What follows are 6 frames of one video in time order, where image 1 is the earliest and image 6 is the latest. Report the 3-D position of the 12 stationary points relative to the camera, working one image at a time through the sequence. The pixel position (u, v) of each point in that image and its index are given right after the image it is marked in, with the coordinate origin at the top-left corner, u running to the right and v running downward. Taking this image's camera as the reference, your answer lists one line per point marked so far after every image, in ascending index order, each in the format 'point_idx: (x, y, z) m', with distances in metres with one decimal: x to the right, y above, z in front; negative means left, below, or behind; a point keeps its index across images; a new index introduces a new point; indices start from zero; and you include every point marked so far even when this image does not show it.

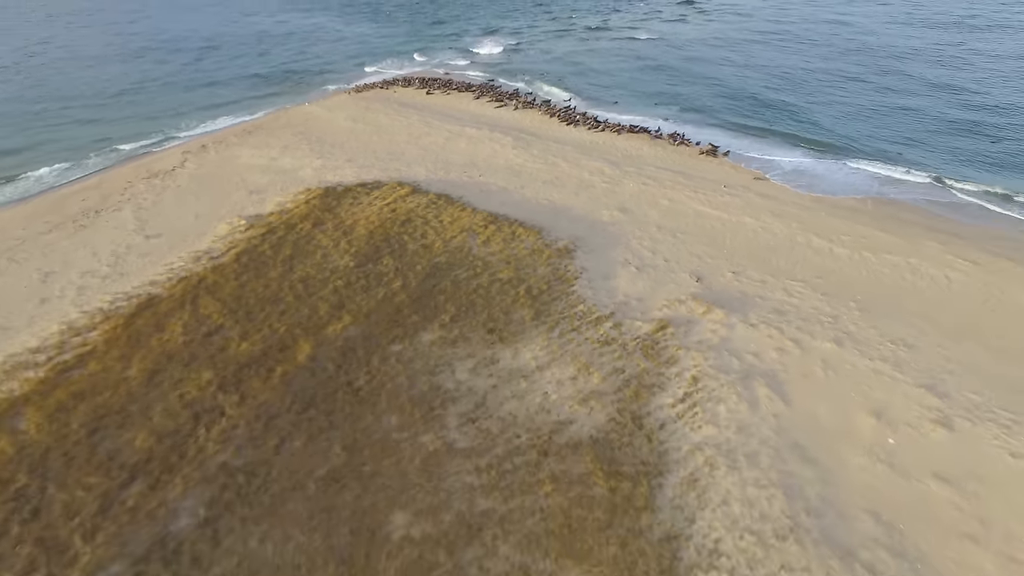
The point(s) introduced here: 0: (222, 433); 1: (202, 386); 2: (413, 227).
0: (-3.5, -1.7, +11.0) m
1: (-4.1, -1.3, +12.1) m
2: (-1.8, +1.2, +17.1) m
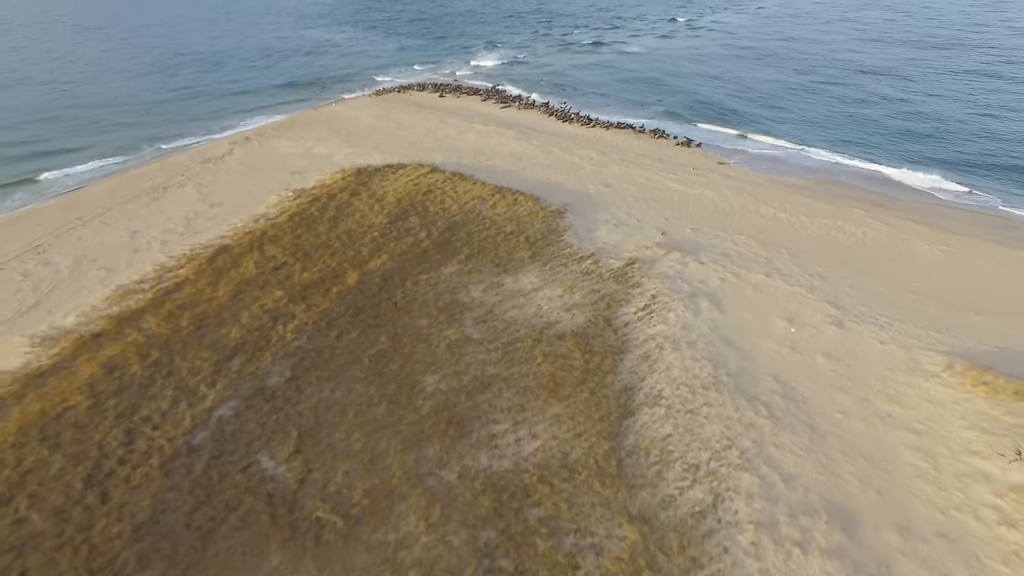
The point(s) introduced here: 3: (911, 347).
0: (-3.5, -0.6, +14.7) m
1: (-4.1, -0.2, +15.8) m
2: (-1.8, +2.1, +20.9) m
3: (+6.1, -0.9, +13.8) m
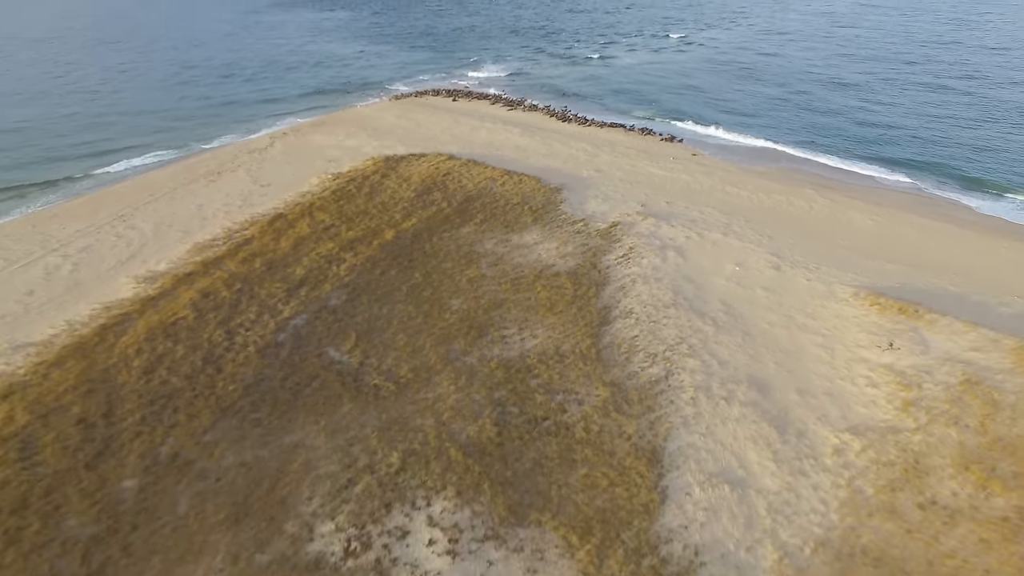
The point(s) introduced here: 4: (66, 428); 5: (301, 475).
0: (-3.4, +0.4, +18.6) m
1: (-3.9, +0.9, +19.7) m
2: (-1.6, +3.0, +24.8) m
3: (+6.2, +0.1, +17.6) m
4: (-6.3, -2.0, +13.0) m
5: (-2.8, -2.4, +12.0) m
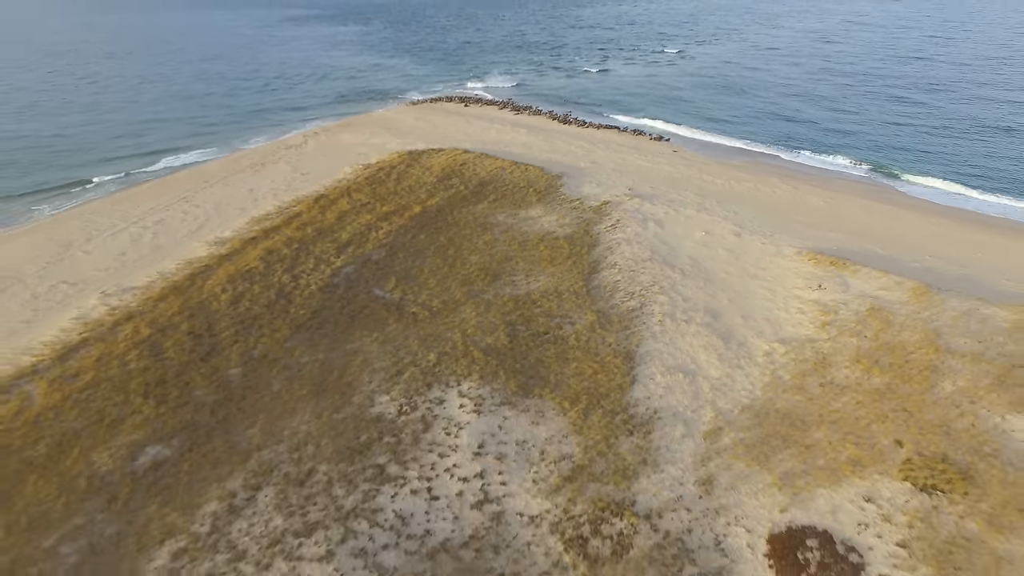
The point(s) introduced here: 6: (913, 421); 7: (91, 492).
0: (-3.2, +1.4, +22.6) m
1: (-3.7, +1.8, +23.7) m
2: (-1.4, +3.9, +28.8) m
3: (+6.4, +1.0, +21.6) m
4: (-6.1, -0.9, +16.9) m
5: (-2.6, -1.4, +15.9) m
6: (+6.0, -2.0, +13.5) m
7: (-5.7, -2.7, +12.3) m
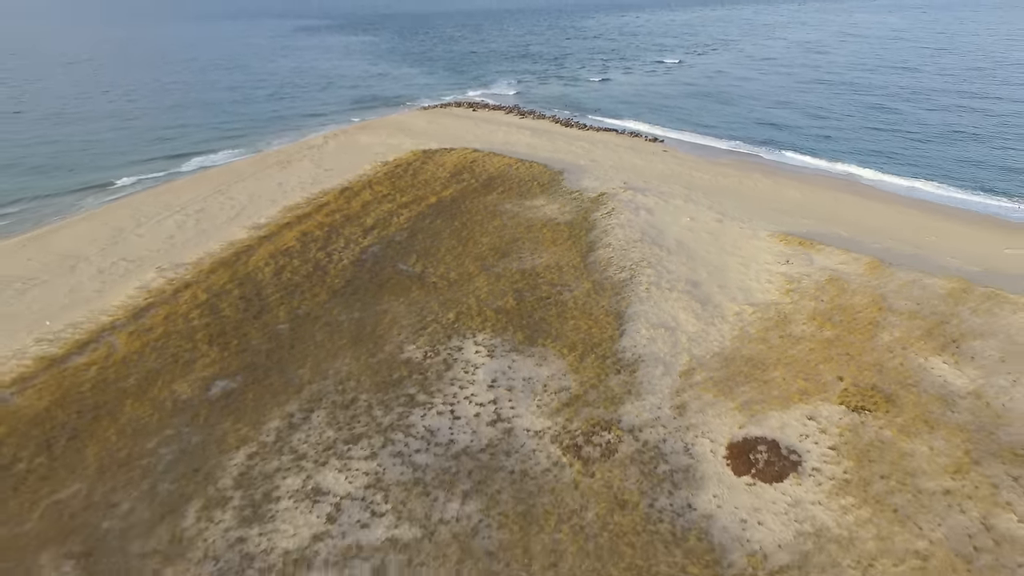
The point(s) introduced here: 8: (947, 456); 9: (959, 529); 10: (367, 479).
0: (-3.0, +1.9, +25.4) m
1: (-3.6, +2.4, +26.5) m
2: (-1.2, +4.4, +31.6) m
3: (+6.5, +1.6, +24.3) m
4: (-6.0, -0.3, +19.7) m
5: (-2.5, -0.7, +18.7) m
6: (+6.1, -1.3, +16.2) m
7: (-5.5, -2.0, +15.0) m
8: (+6.2, -2.4, +13.0) m
9: (+5.6, -3.0, +11.4) m
10: (-2.1, -2.8, +13.3) m
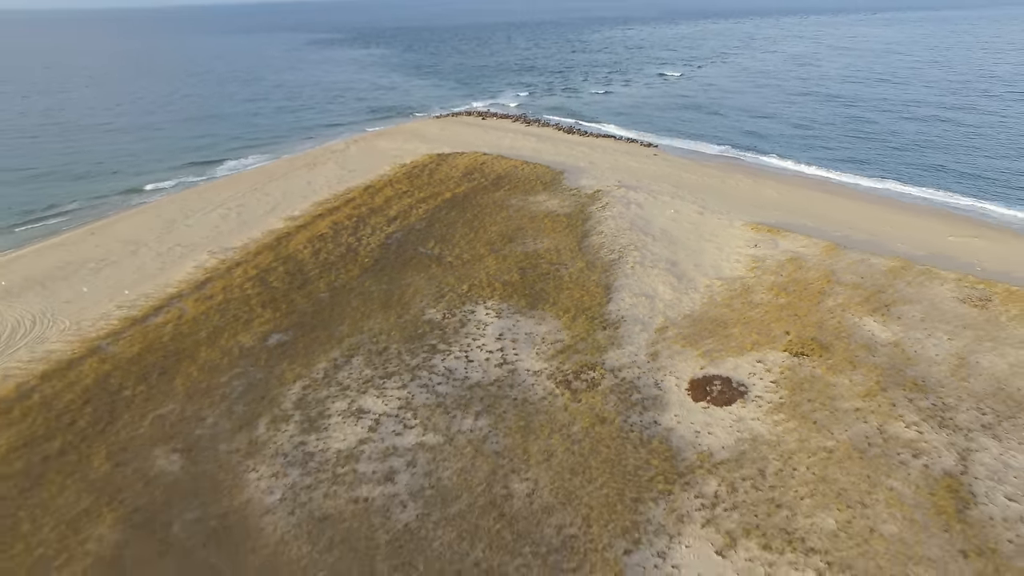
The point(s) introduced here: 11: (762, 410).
0: (-2.8, +2.4, +28.8) m
1: (-3.4, +2.9, +30.0) m
2: (-1.0, +4.8, +35.1) m
3: (+6.7, +2.1, +27.7) m
4: (-5.9, +0.3, +23.1) m
5: (-2.4, -0.1, +22.1) m
6: (+6.2, -0.7, +19.5) m
7: (-5.5, -1.4, +18.4) m
8: (+6.3, -1.7, +16.3) m
9: (+5.6, -2.3, +14.7) m
10: (-2.1, -2.1, +16.7) m
11: (+4.4, -2.2, +16.0) m
